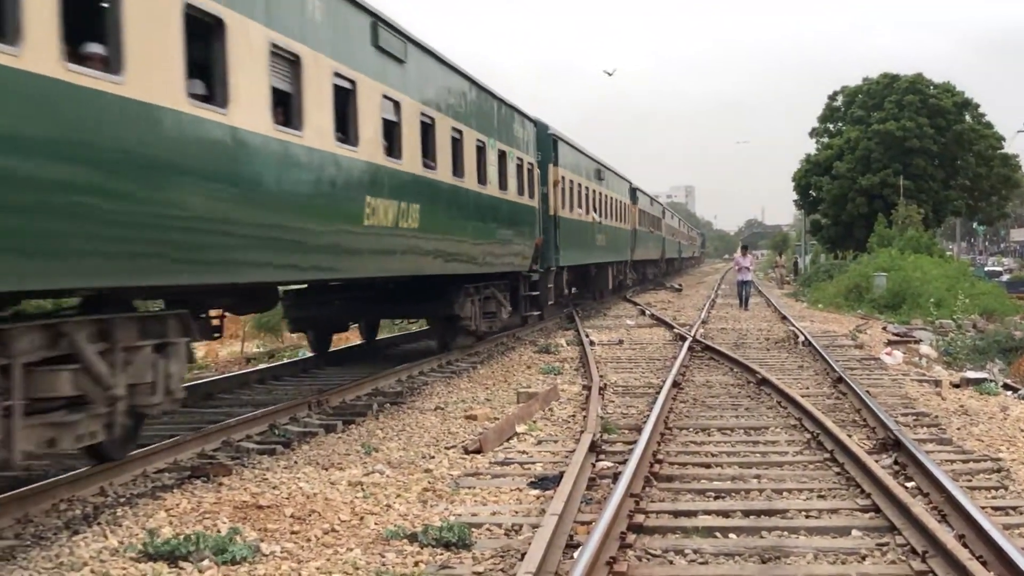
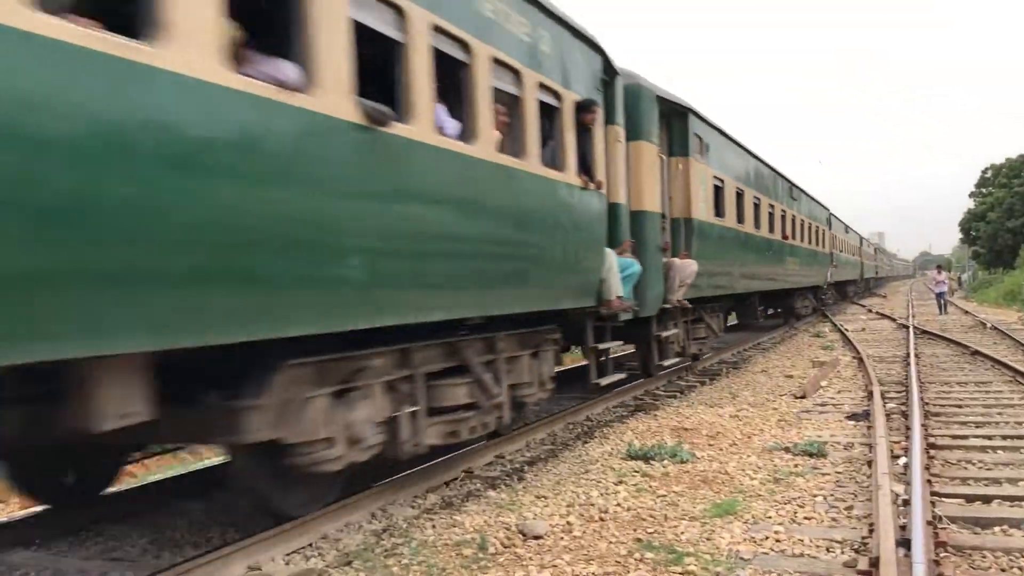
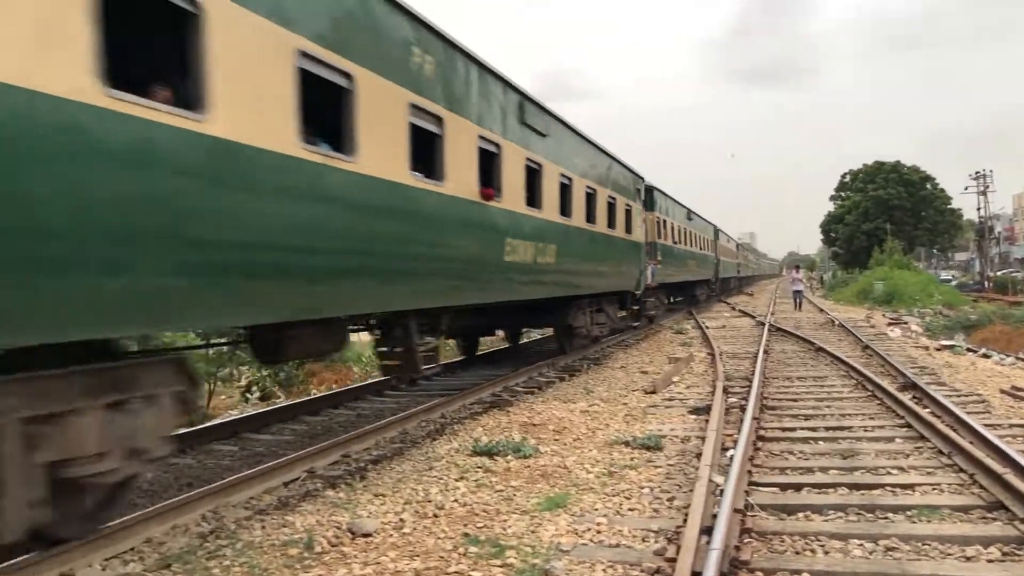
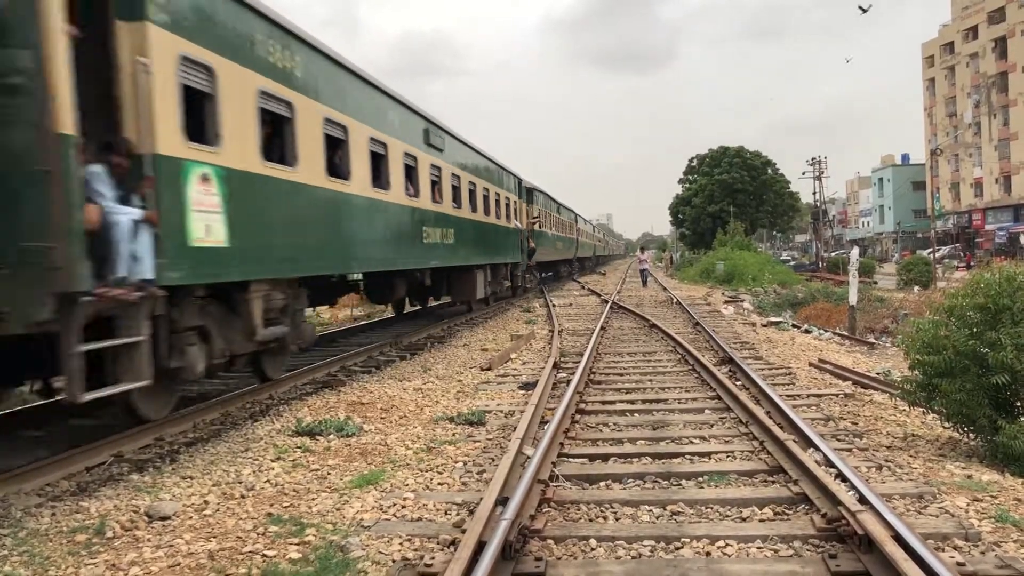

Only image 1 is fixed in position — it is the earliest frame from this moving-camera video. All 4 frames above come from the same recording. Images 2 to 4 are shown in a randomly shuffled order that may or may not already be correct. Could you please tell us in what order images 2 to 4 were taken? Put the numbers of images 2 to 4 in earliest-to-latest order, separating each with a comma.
4, 3, 2
